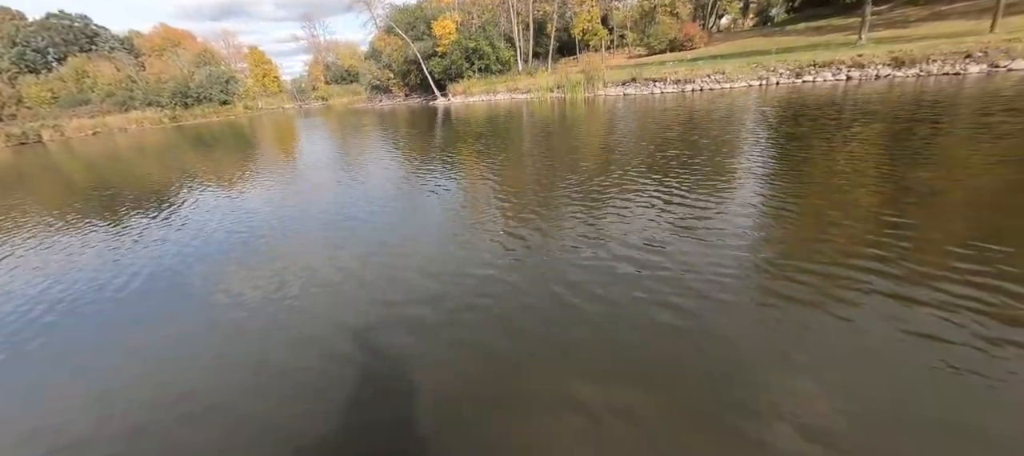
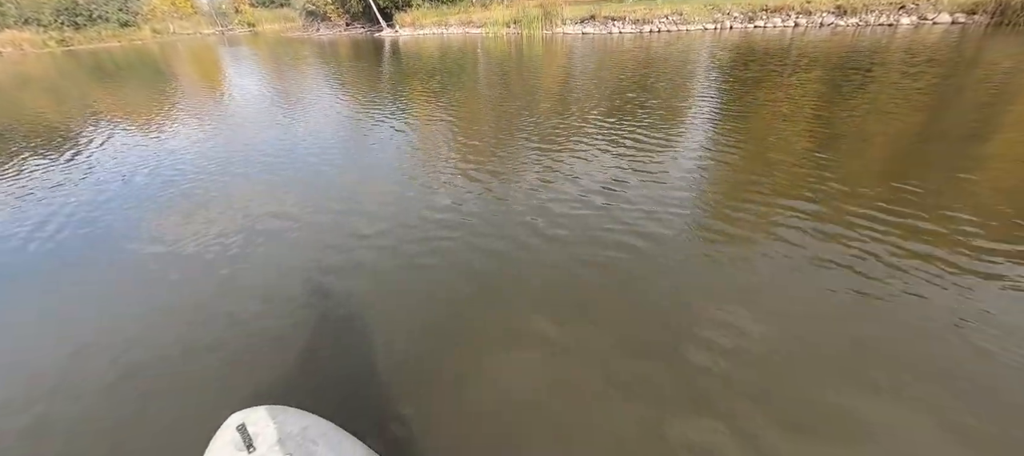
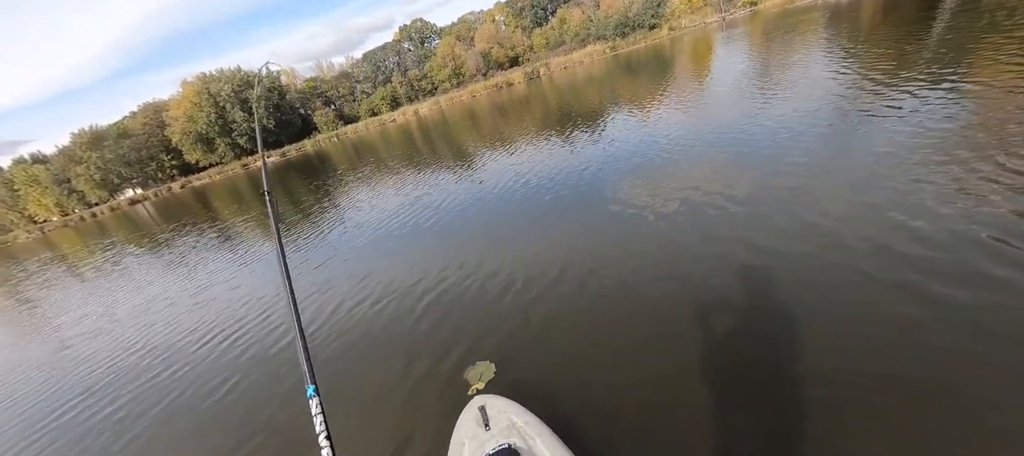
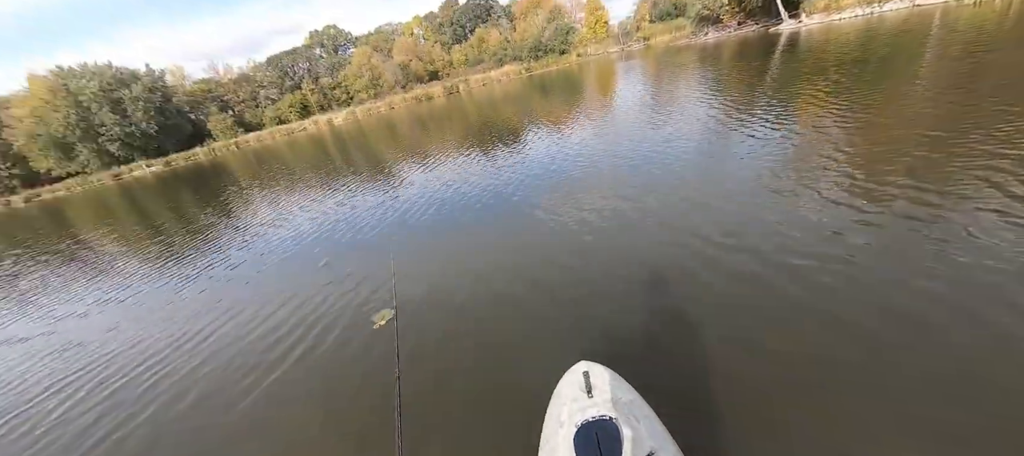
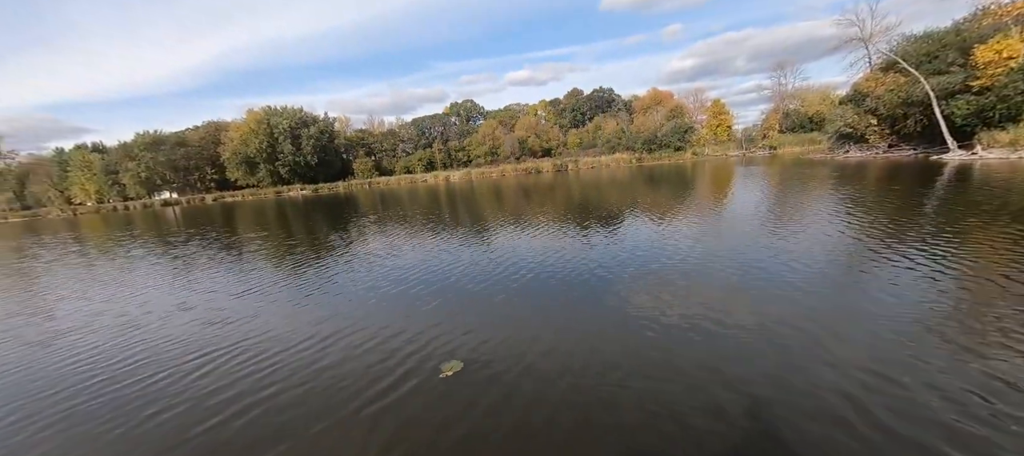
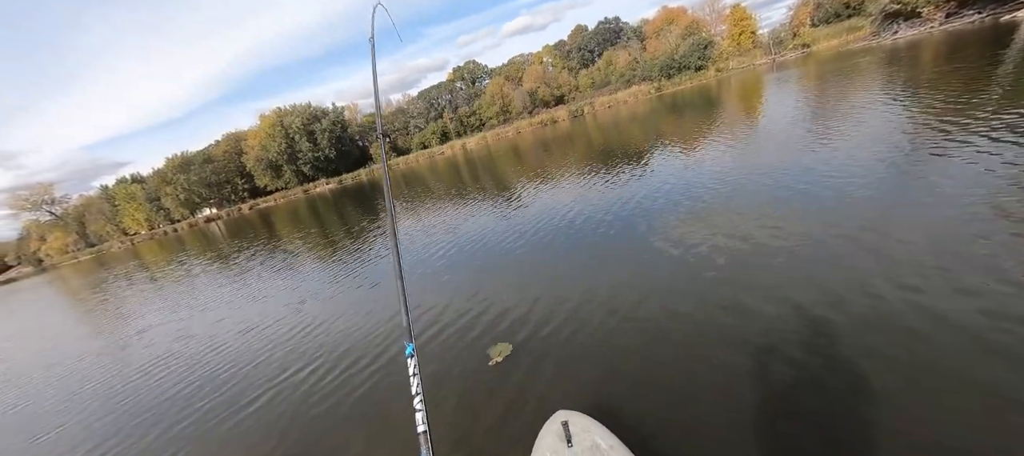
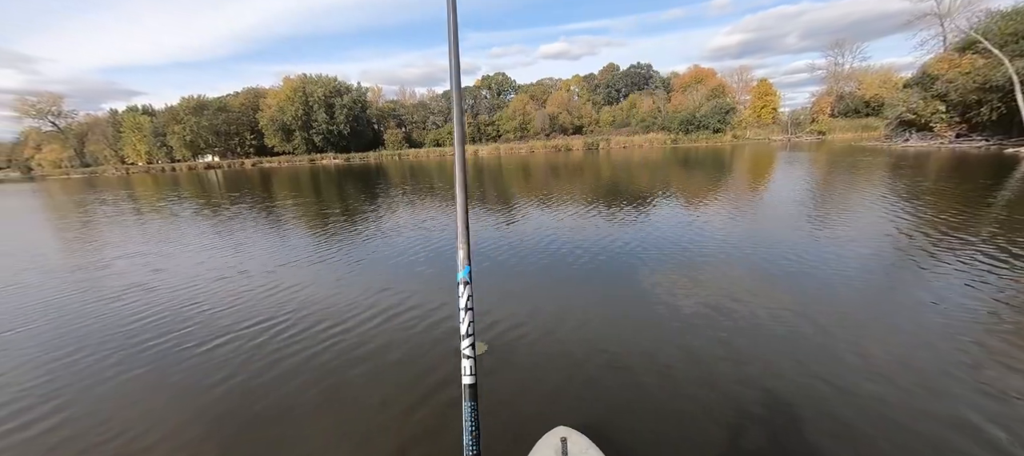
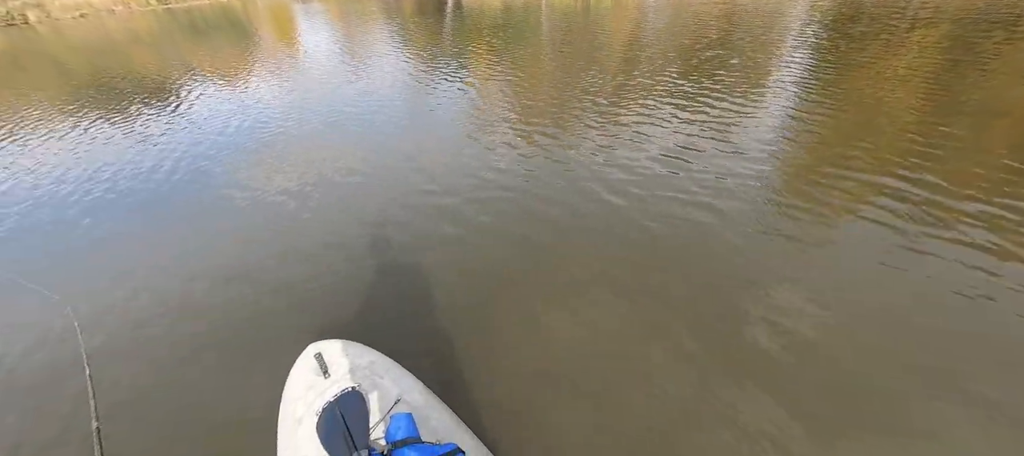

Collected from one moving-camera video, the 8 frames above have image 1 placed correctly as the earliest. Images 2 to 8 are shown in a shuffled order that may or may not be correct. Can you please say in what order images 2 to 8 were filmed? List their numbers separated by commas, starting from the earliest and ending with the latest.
2, 8, 4, 5, 7, 6, 3
